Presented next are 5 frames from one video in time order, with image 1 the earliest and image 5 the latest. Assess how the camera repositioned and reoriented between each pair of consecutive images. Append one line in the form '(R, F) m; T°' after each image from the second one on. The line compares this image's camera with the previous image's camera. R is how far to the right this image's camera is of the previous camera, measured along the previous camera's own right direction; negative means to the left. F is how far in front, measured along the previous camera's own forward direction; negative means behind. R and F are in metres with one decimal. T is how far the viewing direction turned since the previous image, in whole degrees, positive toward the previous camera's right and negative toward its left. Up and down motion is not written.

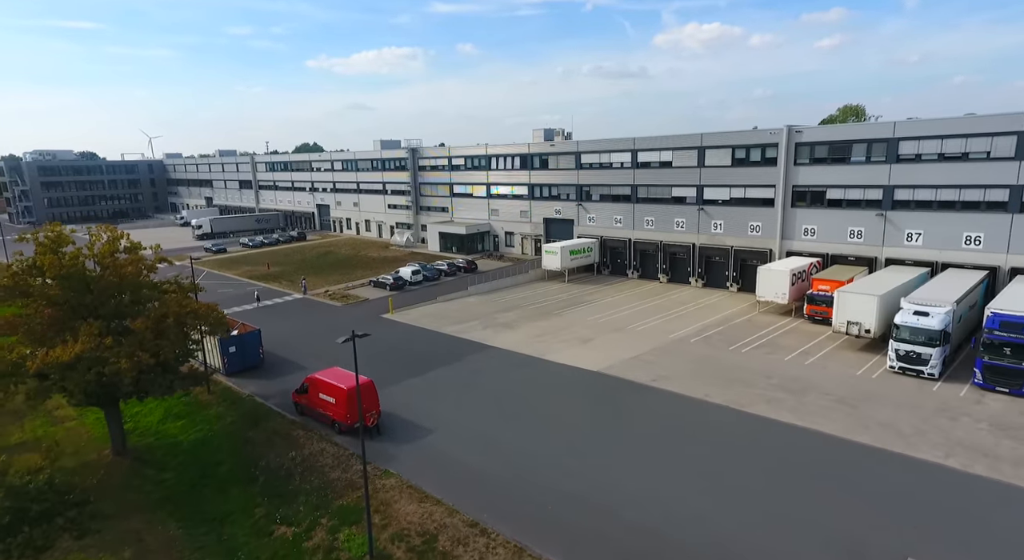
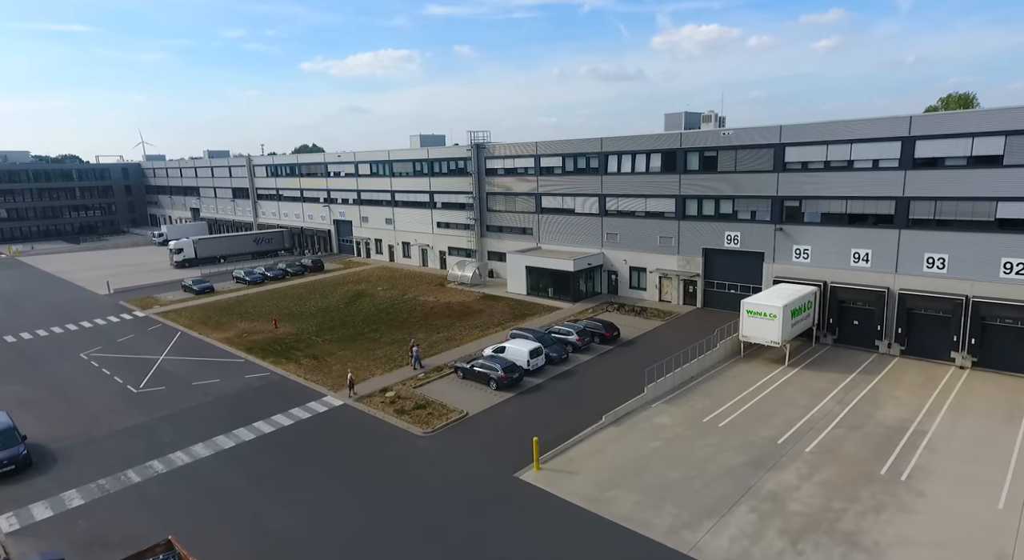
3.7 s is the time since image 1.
(-9.6, +22.5) m; 0°
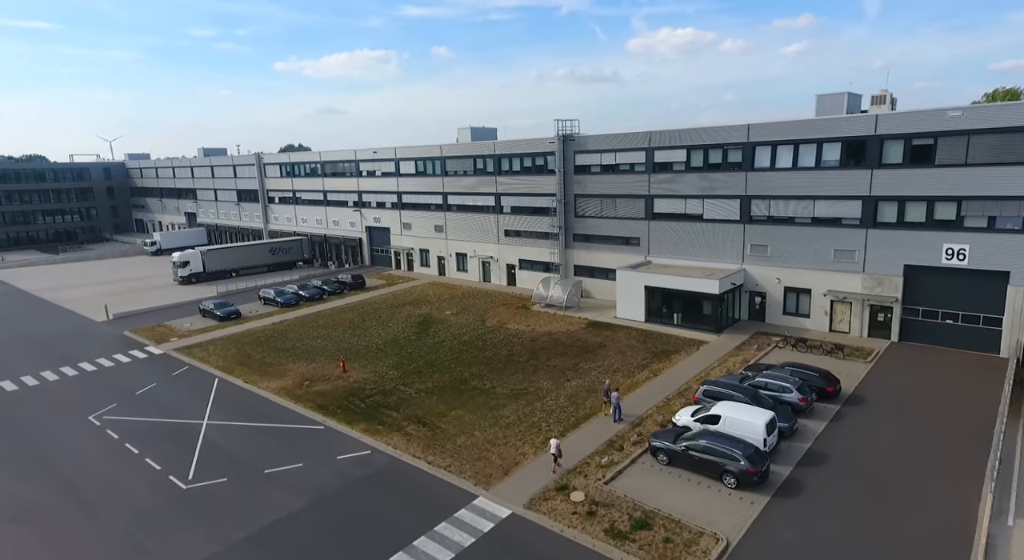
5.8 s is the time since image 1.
(-8.6, +10.0) m; +2°
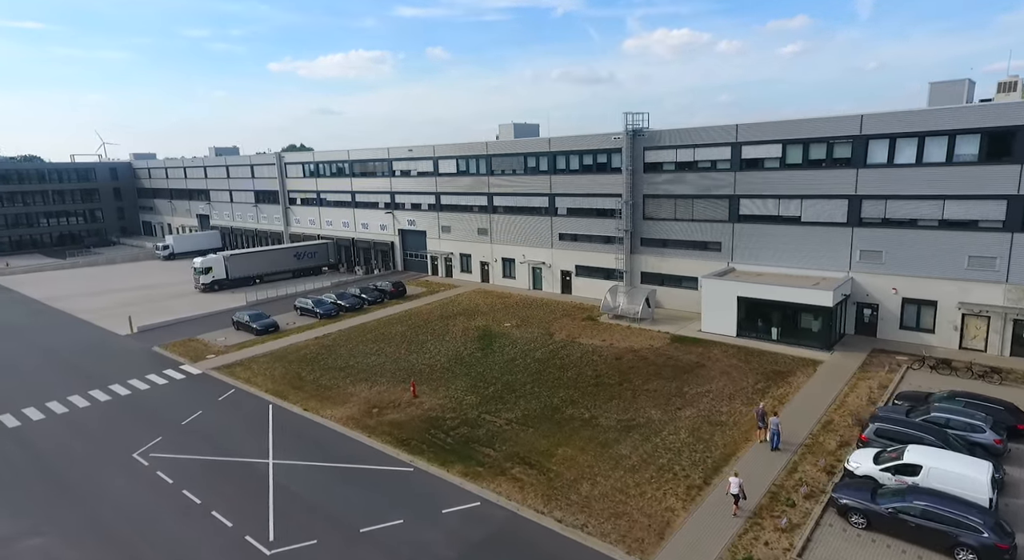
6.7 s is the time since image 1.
(-4.5, +4.1) m; 0°
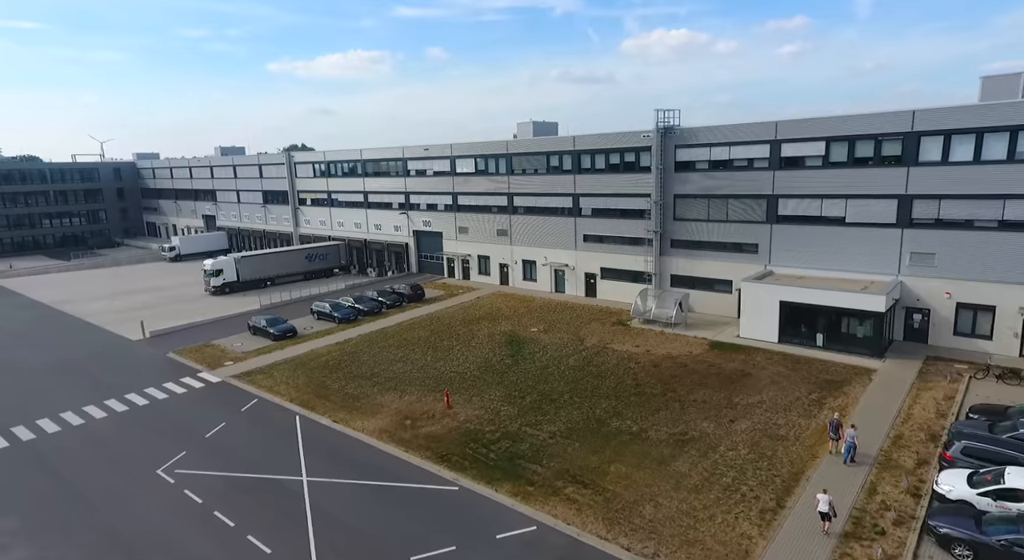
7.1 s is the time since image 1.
(-1.8, +1.5) m; 0°
